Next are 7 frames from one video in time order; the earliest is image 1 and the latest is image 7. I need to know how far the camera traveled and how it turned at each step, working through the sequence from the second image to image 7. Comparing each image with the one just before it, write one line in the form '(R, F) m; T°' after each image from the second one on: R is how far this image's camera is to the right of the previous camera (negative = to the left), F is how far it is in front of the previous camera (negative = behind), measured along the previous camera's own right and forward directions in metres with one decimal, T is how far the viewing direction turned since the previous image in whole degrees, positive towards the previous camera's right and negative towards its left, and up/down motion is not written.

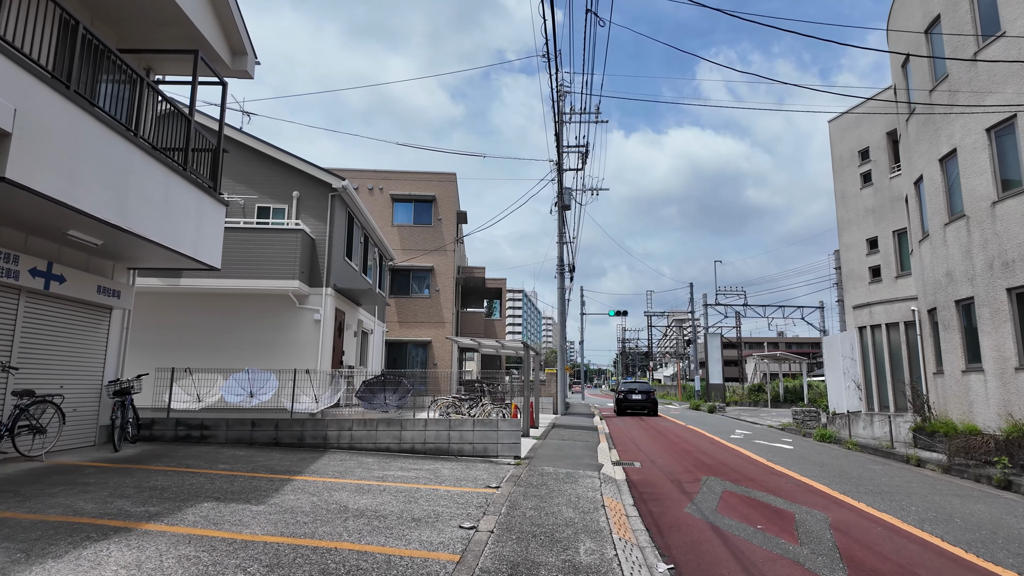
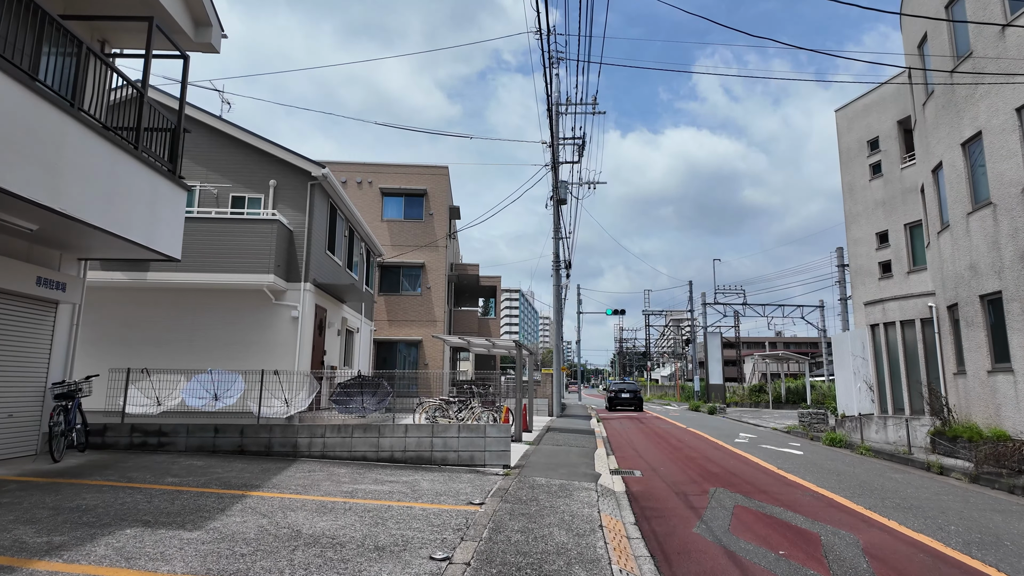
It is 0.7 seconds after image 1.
(+0.1, +0.8) m; 0°
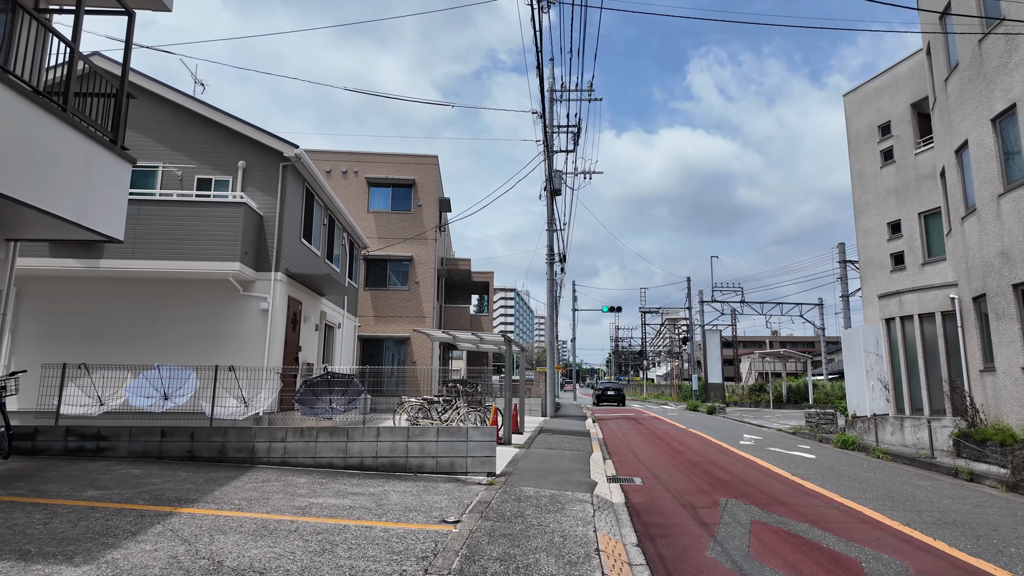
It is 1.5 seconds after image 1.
(+0.1, +0.9) m; 0°
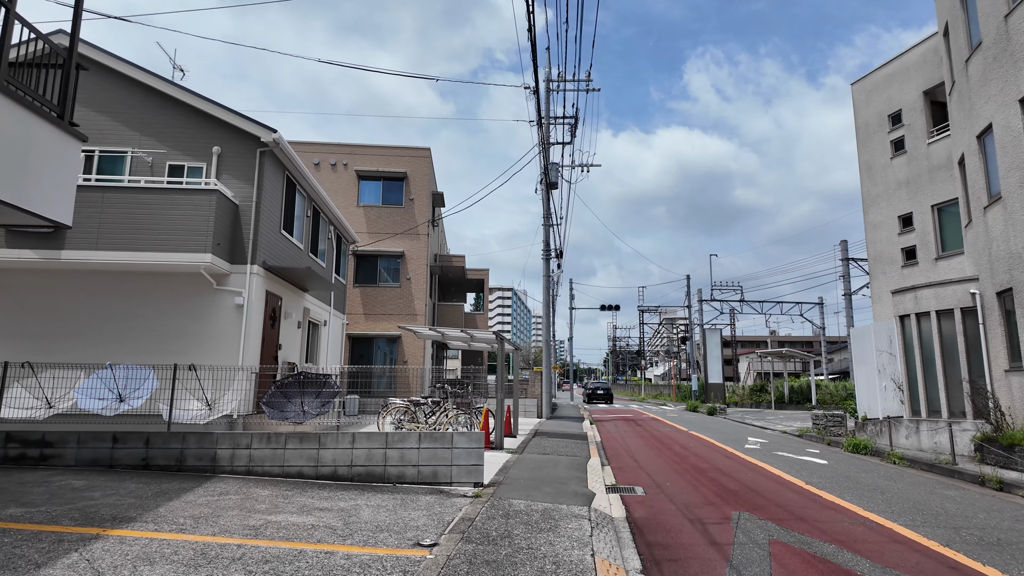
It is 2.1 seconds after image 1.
(+0.1, +0.7) m; 0°
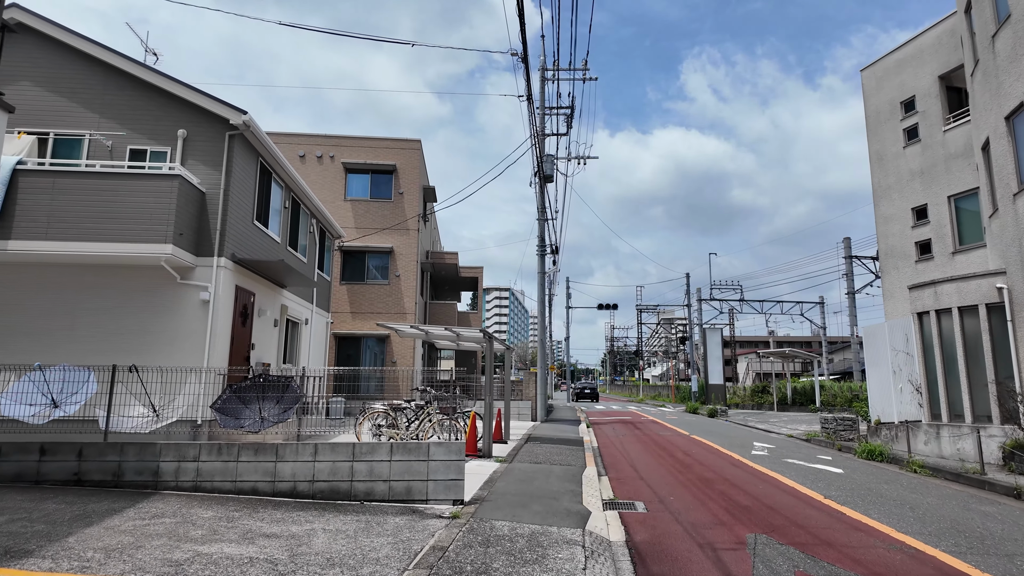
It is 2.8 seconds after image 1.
(+0.1, +0.8) m; 0°
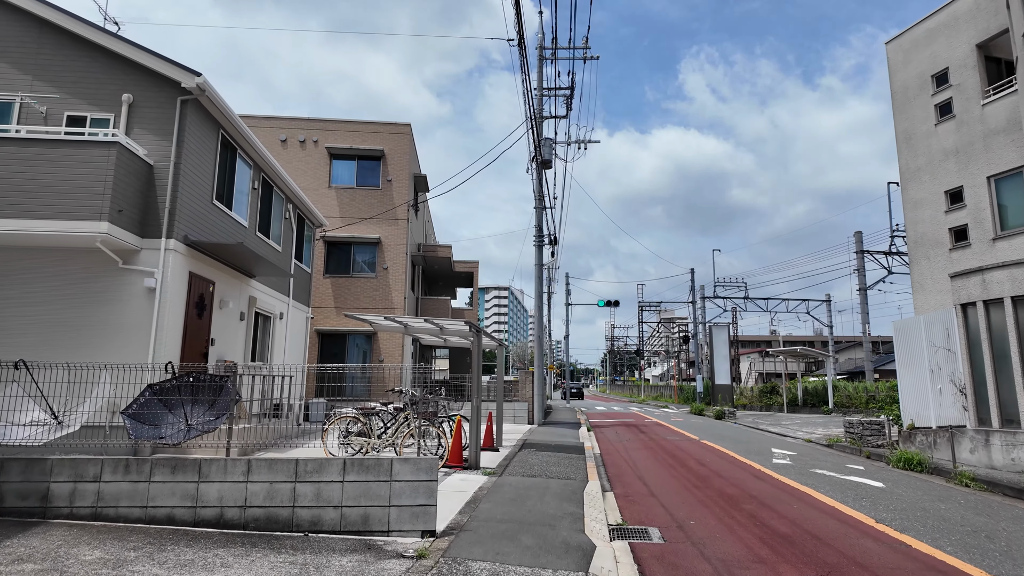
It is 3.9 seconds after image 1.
(+0.1, +1.2) m; 0°
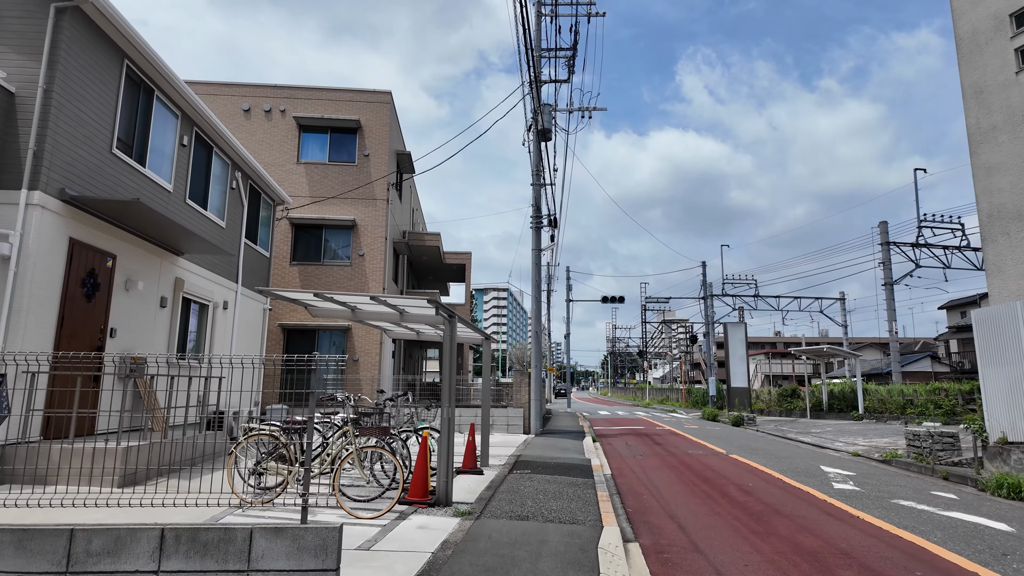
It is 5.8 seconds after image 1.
(+0.1, +2.2) m; 0°
